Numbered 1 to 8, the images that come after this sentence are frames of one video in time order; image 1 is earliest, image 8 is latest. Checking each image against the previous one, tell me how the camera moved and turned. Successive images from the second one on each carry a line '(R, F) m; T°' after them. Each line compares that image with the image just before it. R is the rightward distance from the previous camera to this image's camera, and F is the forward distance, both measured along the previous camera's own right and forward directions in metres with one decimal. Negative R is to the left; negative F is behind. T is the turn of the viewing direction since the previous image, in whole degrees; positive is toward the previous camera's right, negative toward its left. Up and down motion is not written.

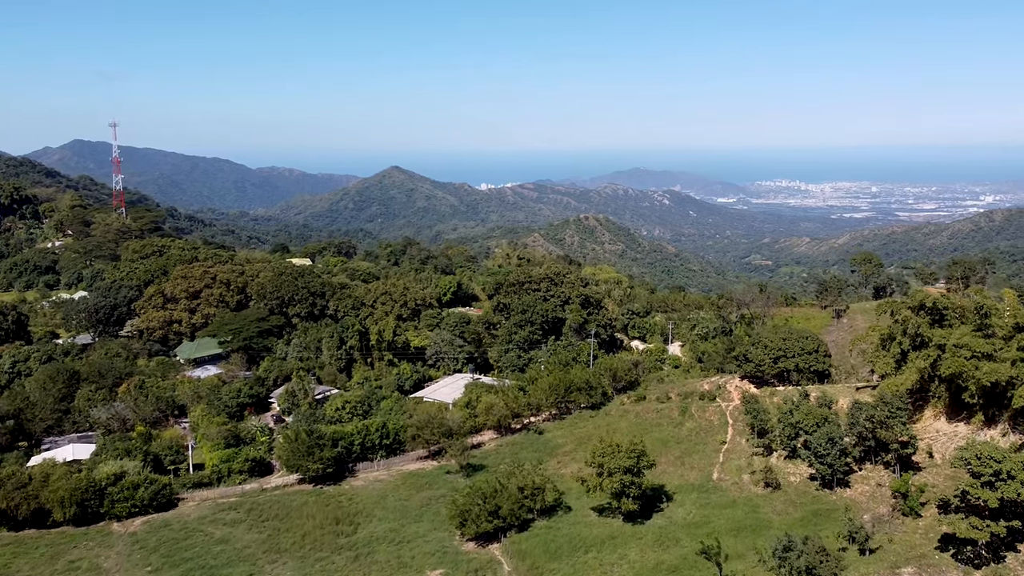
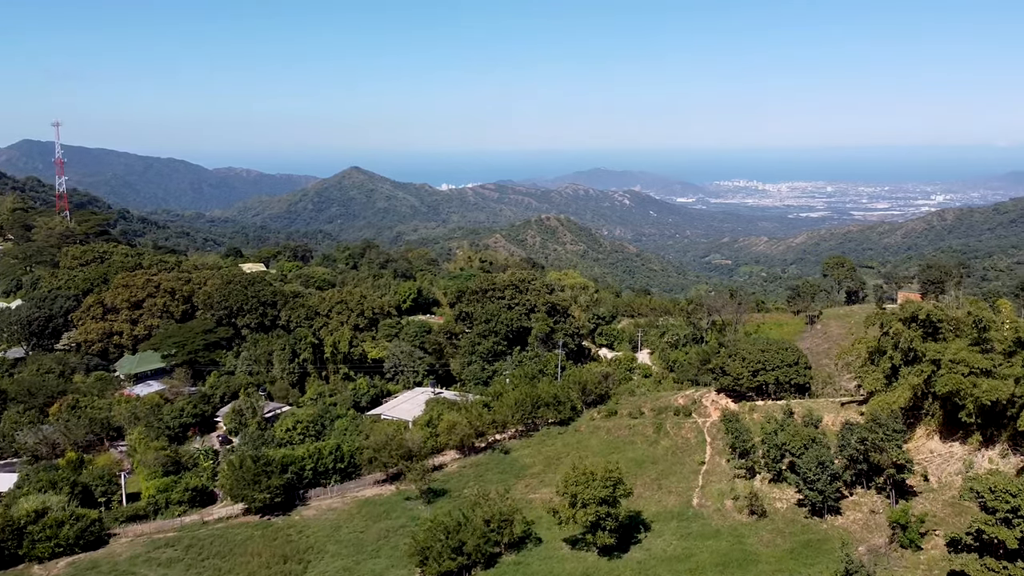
(+0.1, +1.8) m; +4°
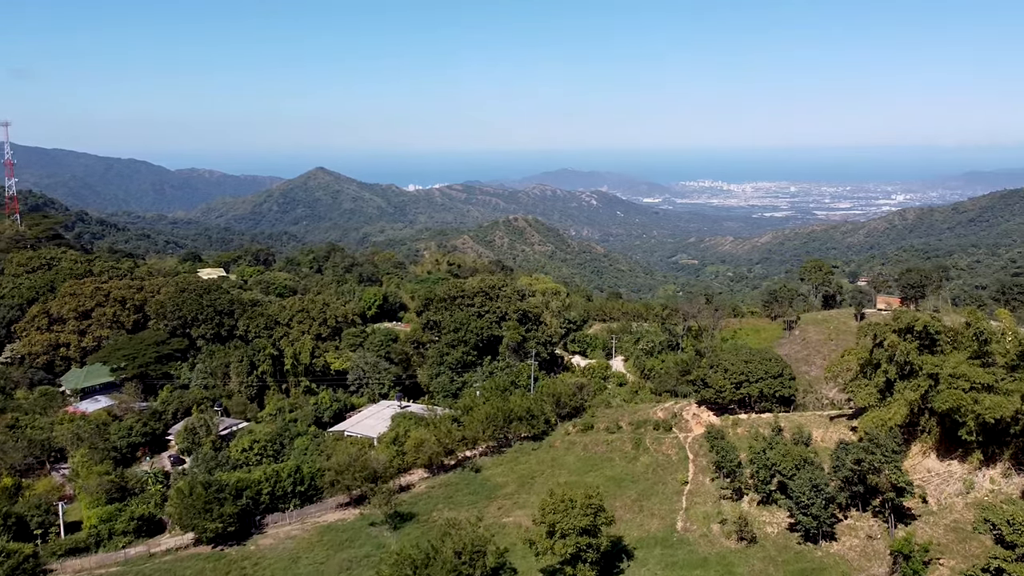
(0.0, +1.4) m; +3°
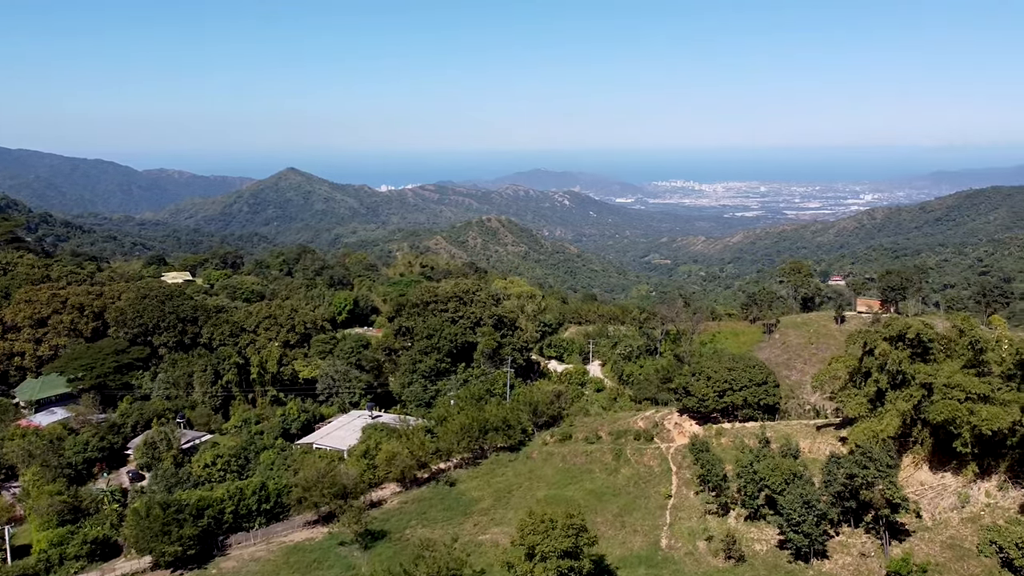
(0.0, +1.0) m; +2°
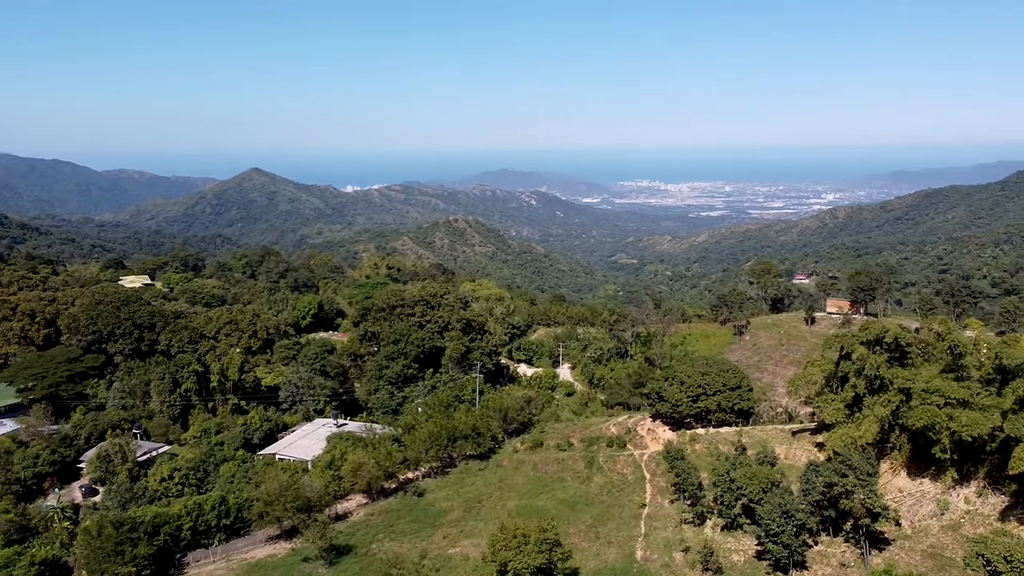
(0.0, +0.8) m; +3°
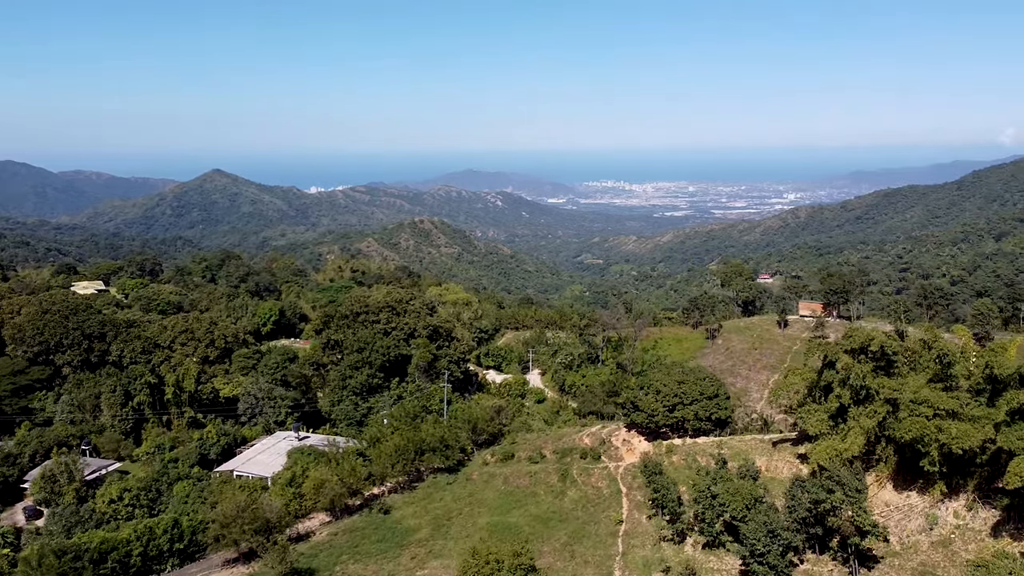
(0.0, +1.0) m; +3°
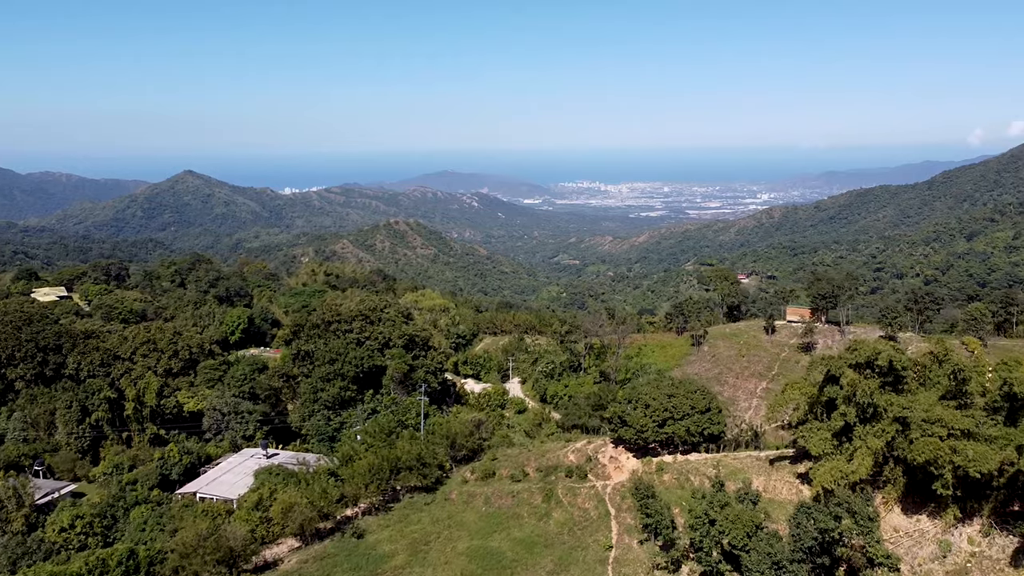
(-0.1, +1.2) m; +2°
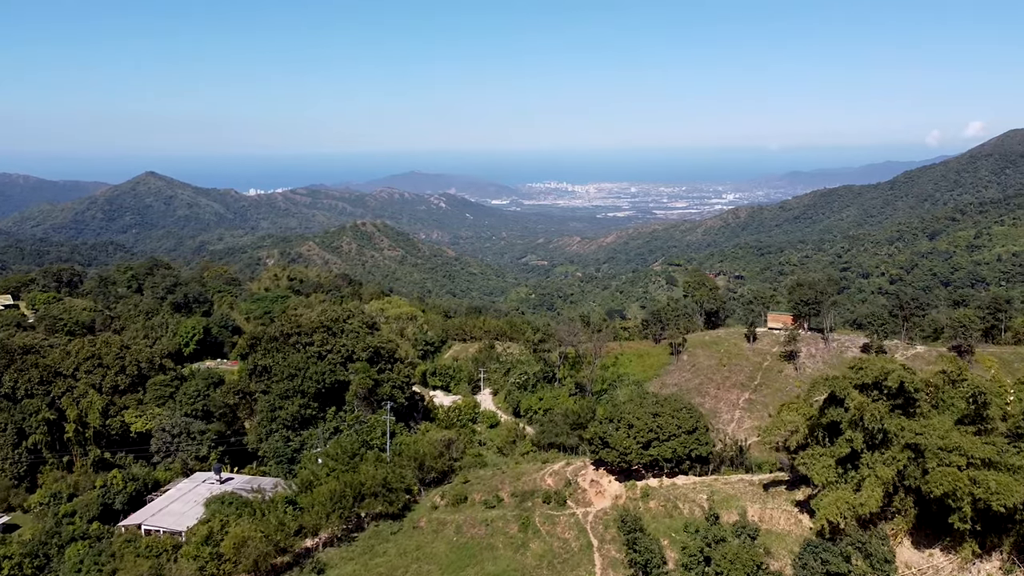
(-0.1, +1.4) m; +3°
